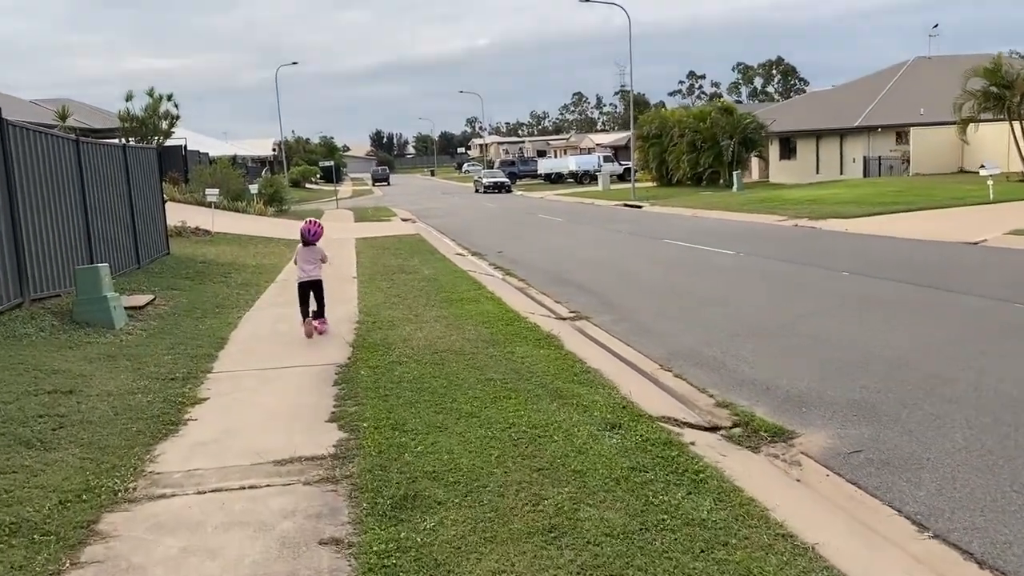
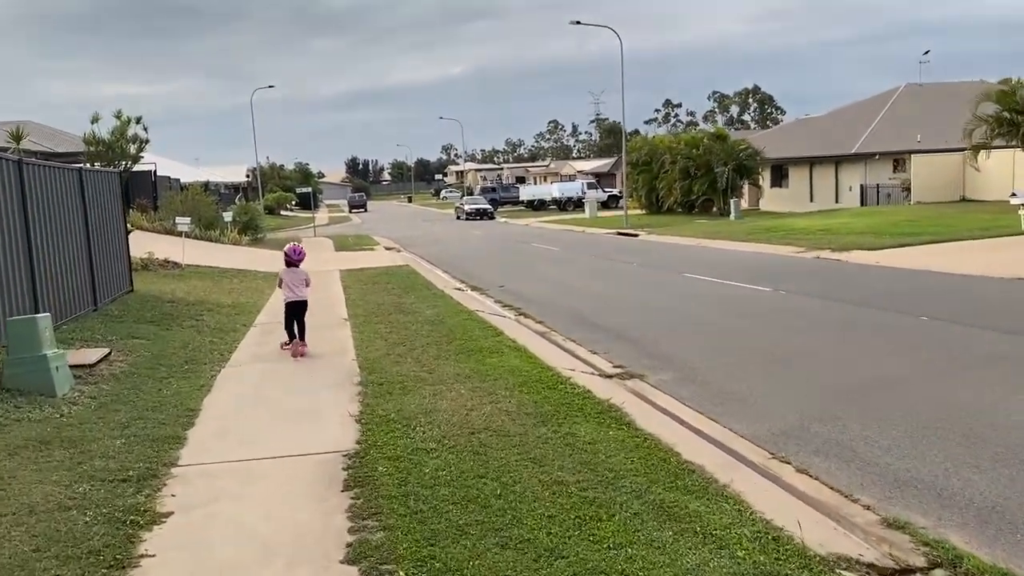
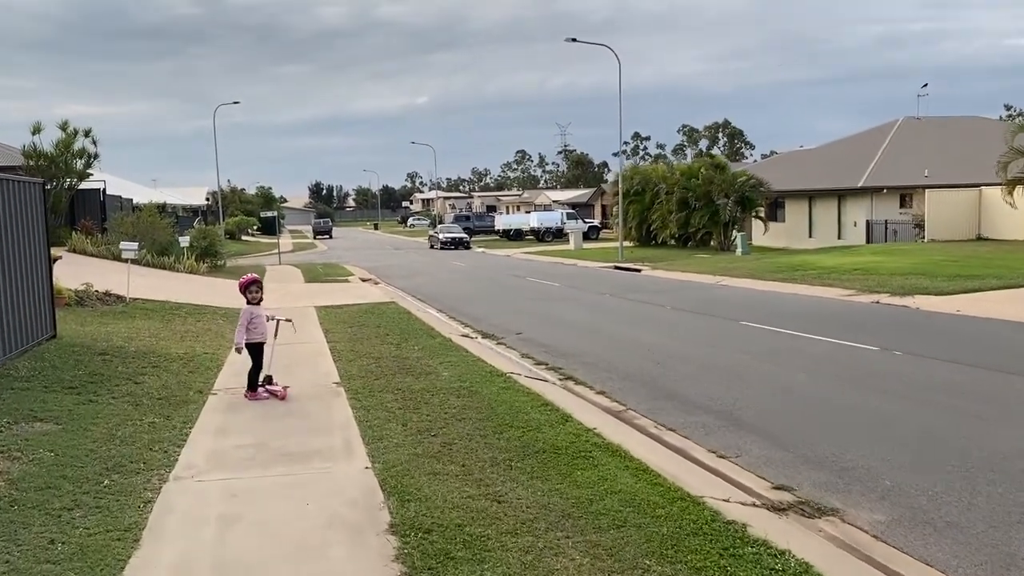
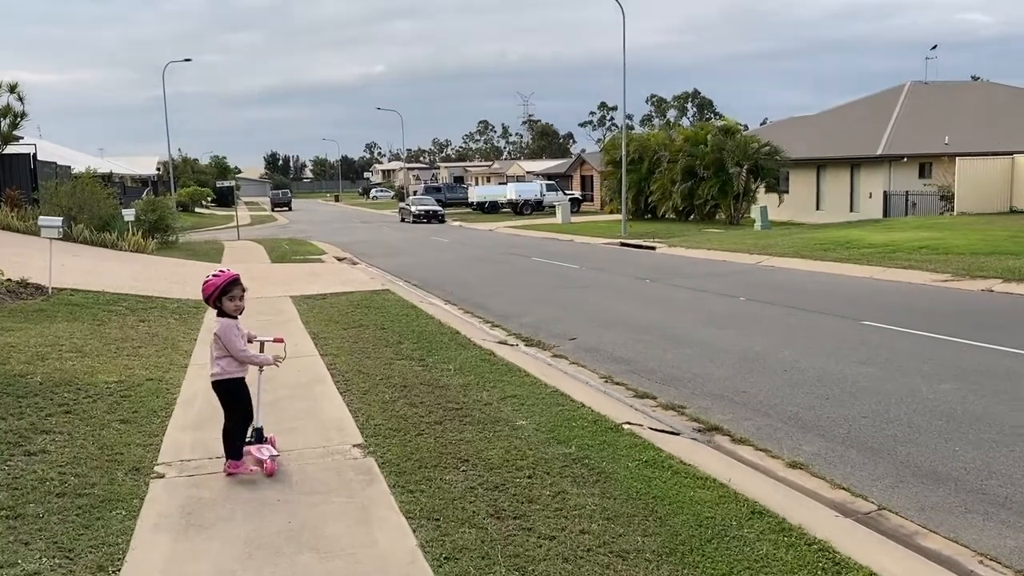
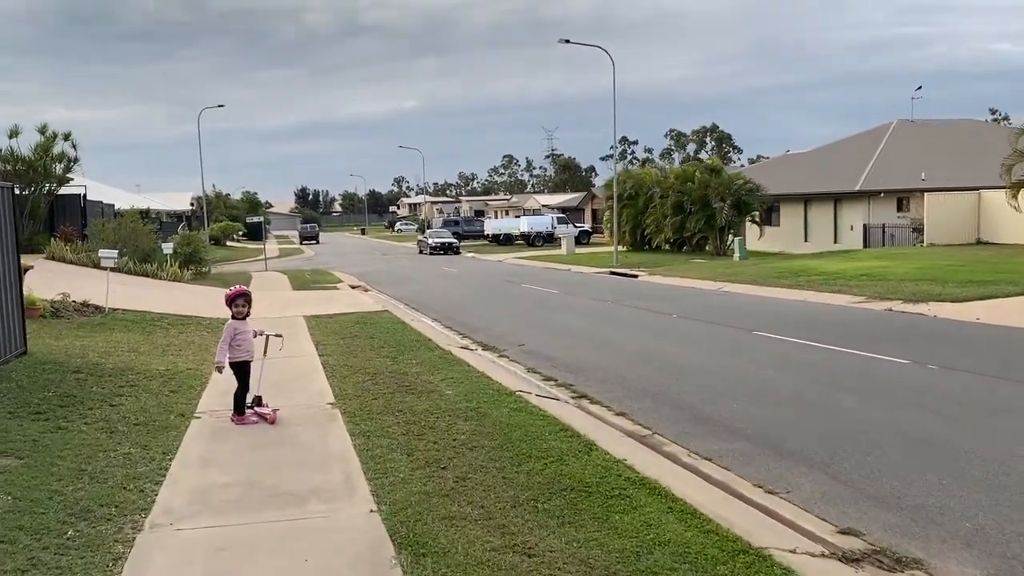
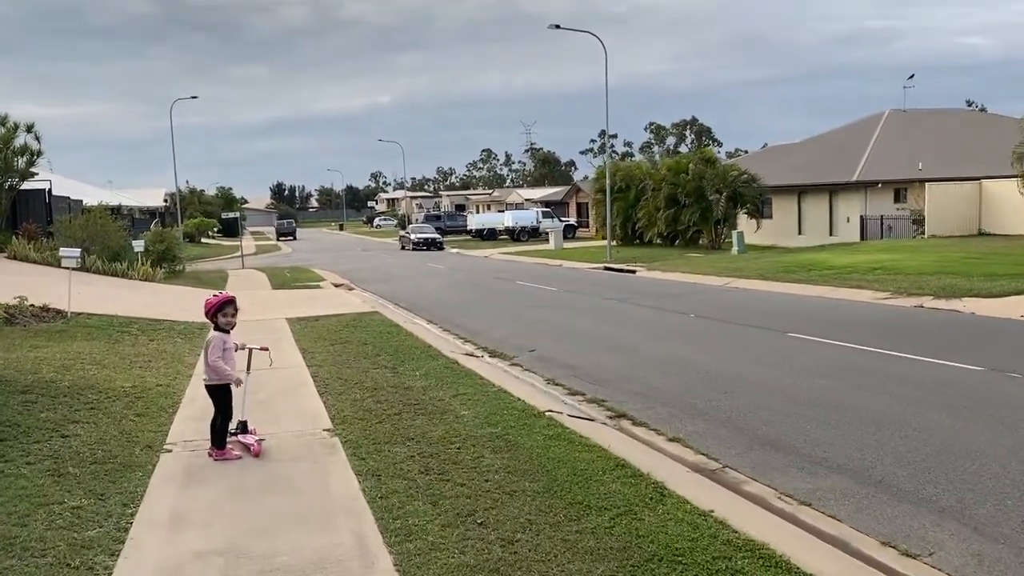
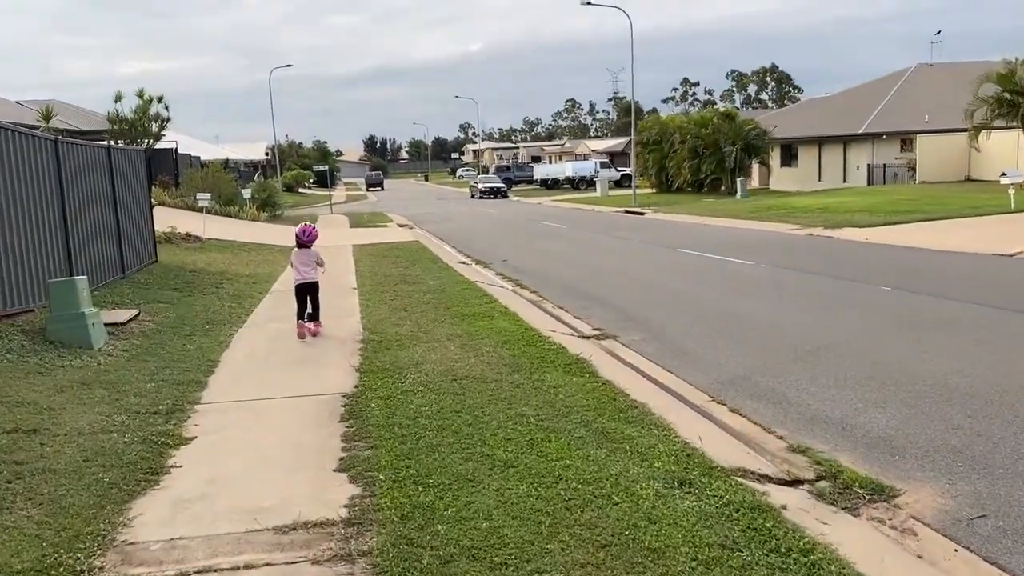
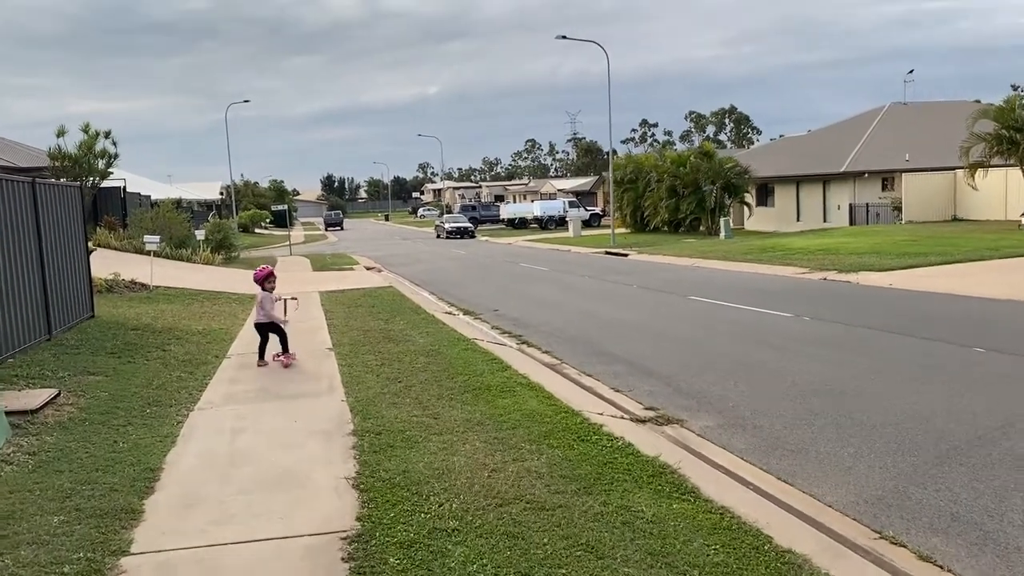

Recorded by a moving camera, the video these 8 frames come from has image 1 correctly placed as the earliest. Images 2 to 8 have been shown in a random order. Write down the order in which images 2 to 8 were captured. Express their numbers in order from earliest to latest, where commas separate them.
7, 2, 8, 3, 5, 6, 4
